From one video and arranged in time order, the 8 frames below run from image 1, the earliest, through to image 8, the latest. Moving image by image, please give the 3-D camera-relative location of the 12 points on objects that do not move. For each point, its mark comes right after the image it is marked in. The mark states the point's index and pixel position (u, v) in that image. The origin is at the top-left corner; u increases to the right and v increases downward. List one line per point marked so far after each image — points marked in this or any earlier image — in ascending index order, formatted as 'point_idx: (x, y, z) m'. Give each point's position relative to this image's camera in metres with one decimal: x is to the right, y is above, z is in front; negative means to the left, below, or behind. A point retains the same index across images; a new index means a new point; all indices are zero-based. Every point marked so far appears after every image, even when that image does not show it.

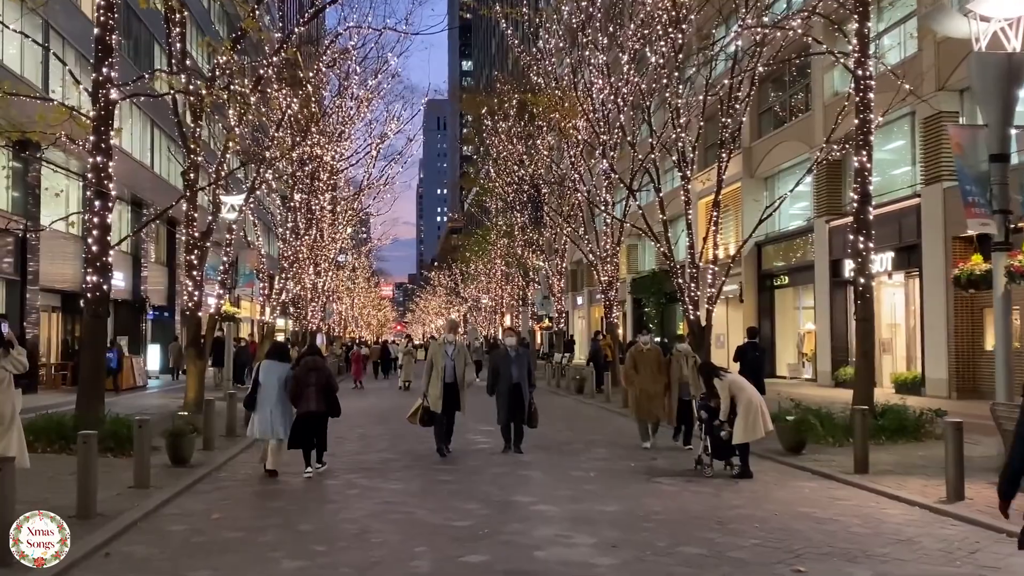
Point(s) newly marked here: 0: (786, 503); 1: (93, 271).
0: (+2.7, -2.1, +9.6) m
1: (-5.9, +0.2, +13.6) m
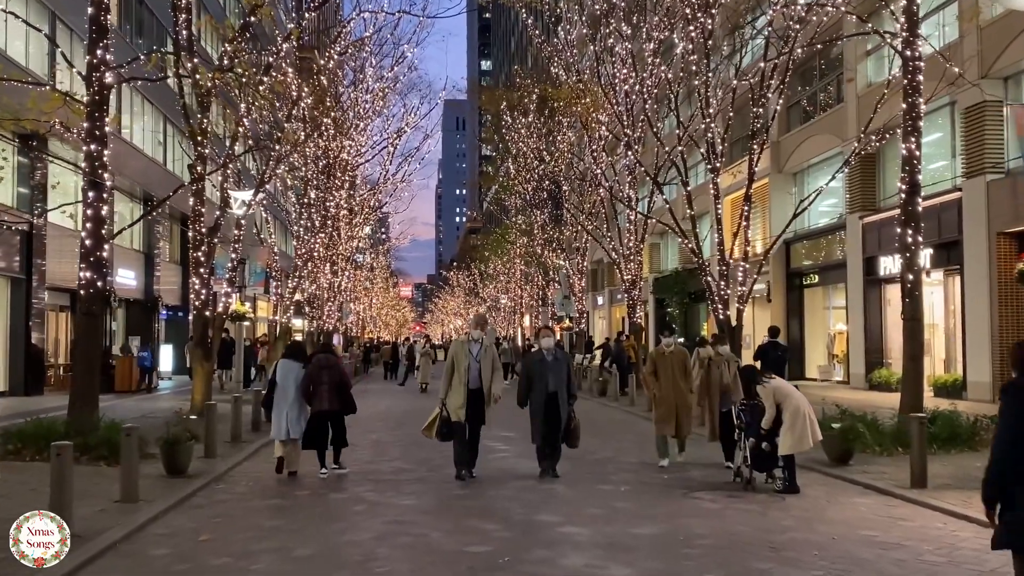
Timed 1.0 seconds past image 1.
0: (+2.9, -2.1, +8.5) m
1: (-5.6, +0.3, +12.7) m
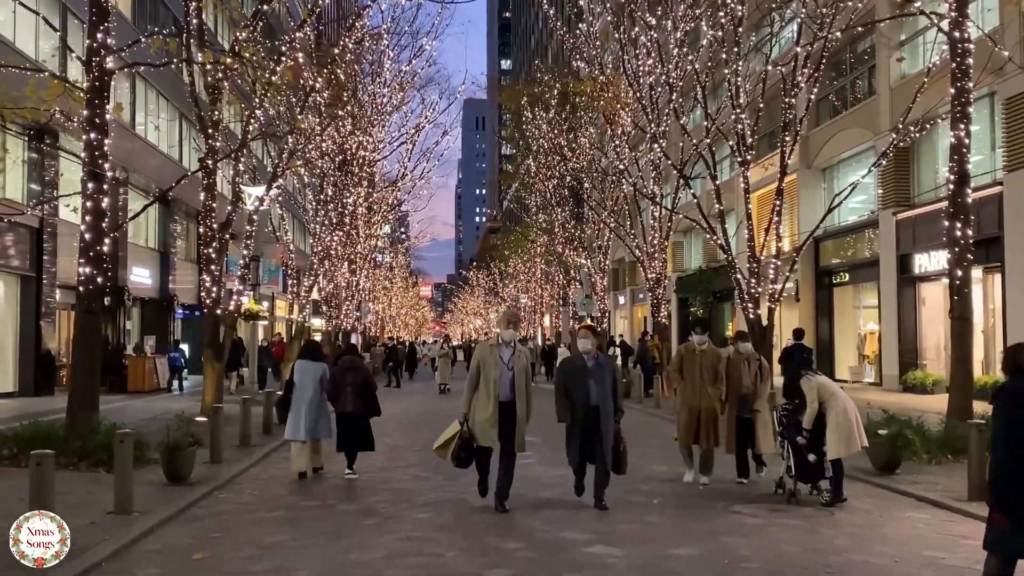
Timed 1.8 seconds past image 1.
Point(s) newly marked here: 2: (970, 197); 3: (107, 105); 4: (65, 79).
0: (+3.1, -2.1, +7.7) m
1: (-5.3, +0.3, +12.1) m
2: (+6.4, +1.3, +13.5) m
3: (-5.1, +2.3, +12.2) m
4: (-5.8, +2.7, +12.5) m
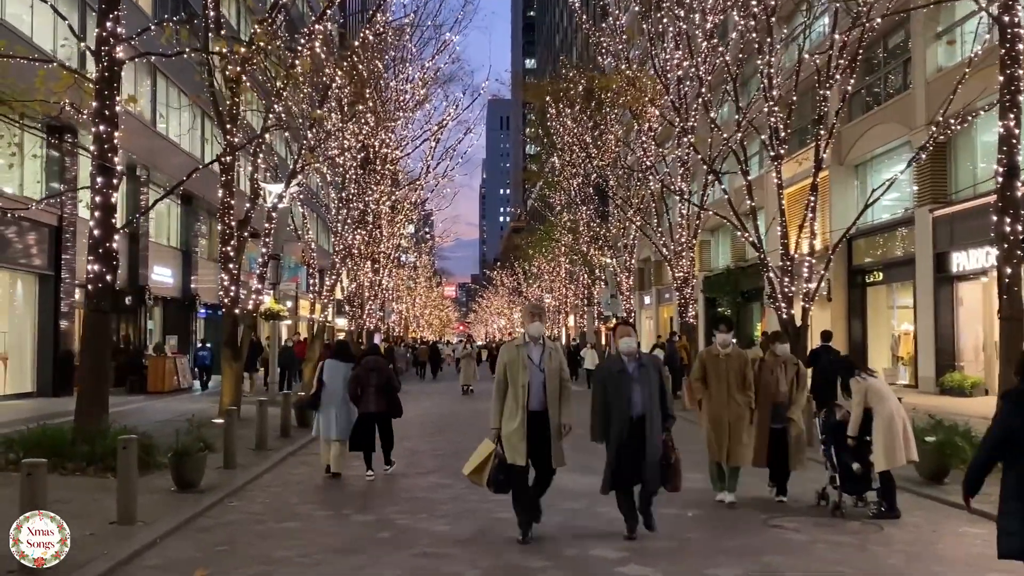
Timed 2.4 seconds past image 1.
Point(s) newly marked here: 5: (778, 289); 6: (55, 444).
0: (+3.3, -2.0, +7.1) m
1: (-5.1, +0.4, +11.6) m
2: (+6.7, +1.3, +12.8) m
3: (-4.8, +2.3, +11.8) m
4: (-5.5, +2.7, +12.0) m
5: (+5.5, 0.0, +19.8) m
6: (-5.3, -1.8, +11.1) m
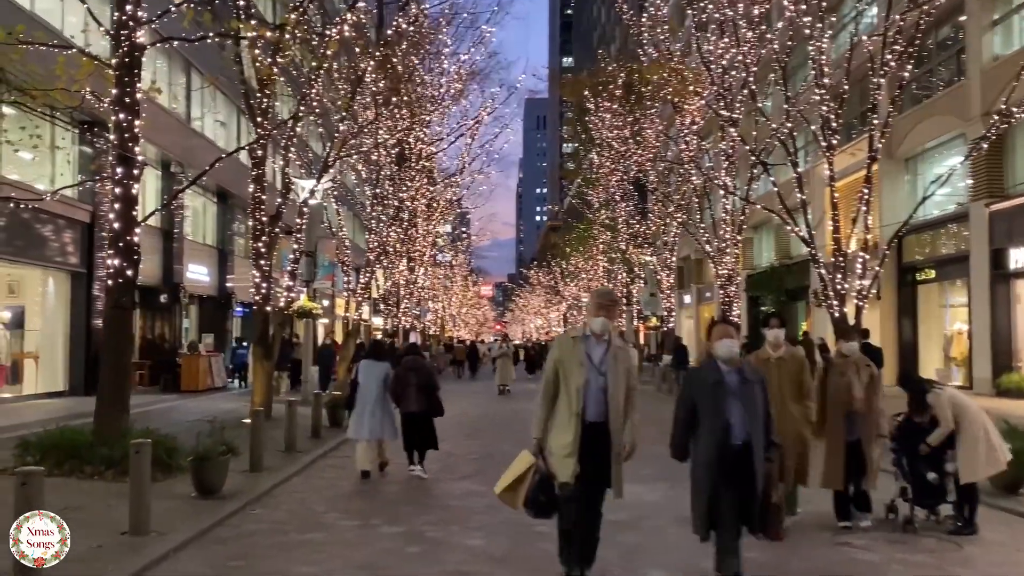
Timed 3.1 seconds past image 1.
0: (+3.6, -2.0, +6.3) m
1: (-4.6, +0.4, +11.2) m
2: (+7.2, +1.4, +11.8) m
3: (-4.4, +2.4, +11.3) m
4: (-5.0, +2.8, +11.6) m
5: (+6.2, 0.0, +18.9) m
6: (-4.8, -1.7, +10.7) m
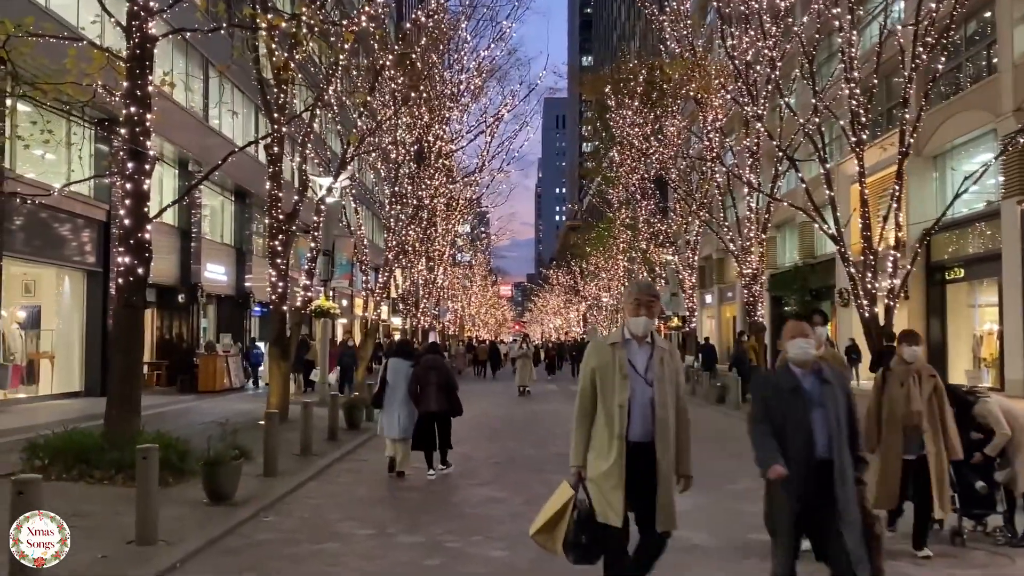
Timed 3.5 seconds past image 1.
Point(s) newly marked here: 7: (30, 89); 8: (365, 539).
0: (+3.7, -2.0, +5.8) m
1: (-4.3, +0.4, +10.8) m
2: (+7.5, +1.4, +11.3) m
3: (-4.1, +2.4, +11.0) m
4: (-4.7, +2.8, +11.3) m
5: (+6.6, +0.1, +18.4) m
6: (-4.6, -1.7, +10.3) m
7: (-6.1, +2.5, +12.1) m
8: (-1.1, -2.0, +7.7) m
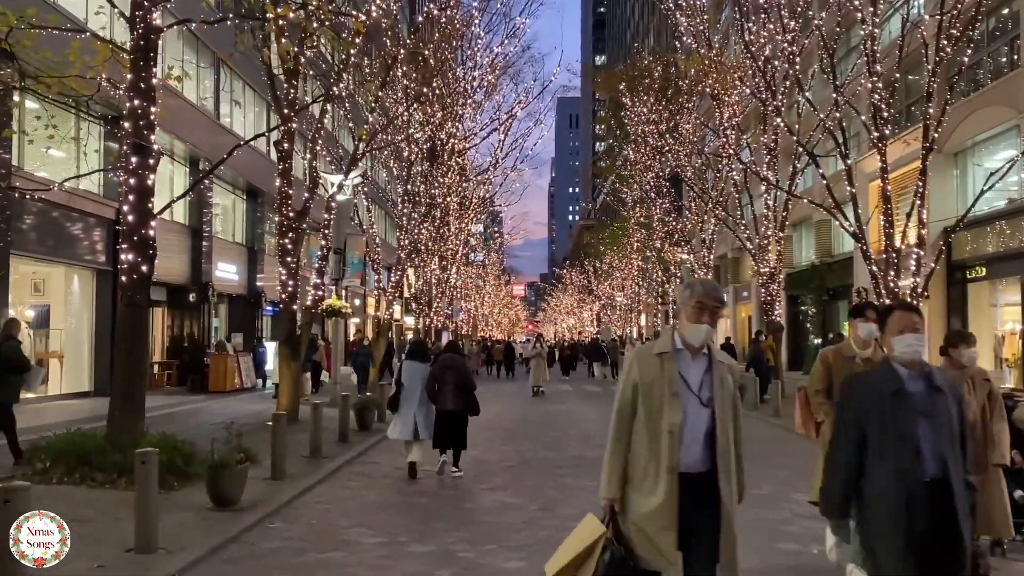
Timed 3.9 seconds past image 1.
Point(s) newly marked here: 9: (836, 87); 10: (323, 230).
0: (+3.8, -1.9, +5.4) m
1: (-4.2, +0.4, +10.5) m
2: (+7.6, +1.4, +10.8) m
3: (-4.0, +2.4, +10.7) m
4: (-4.6, +2.8, +11.0) m
5: (+6.9, +0.1, +17.9) m
6: (-4.5, -1.7, +10.1) m
7: (-5.9, +2.5, +11.9) m
8: (-1.0, -2.0, +7.4) m
9: (+6.7, +4.1, +19.9) m
10: (-3.9, +1.2, +19.9) m
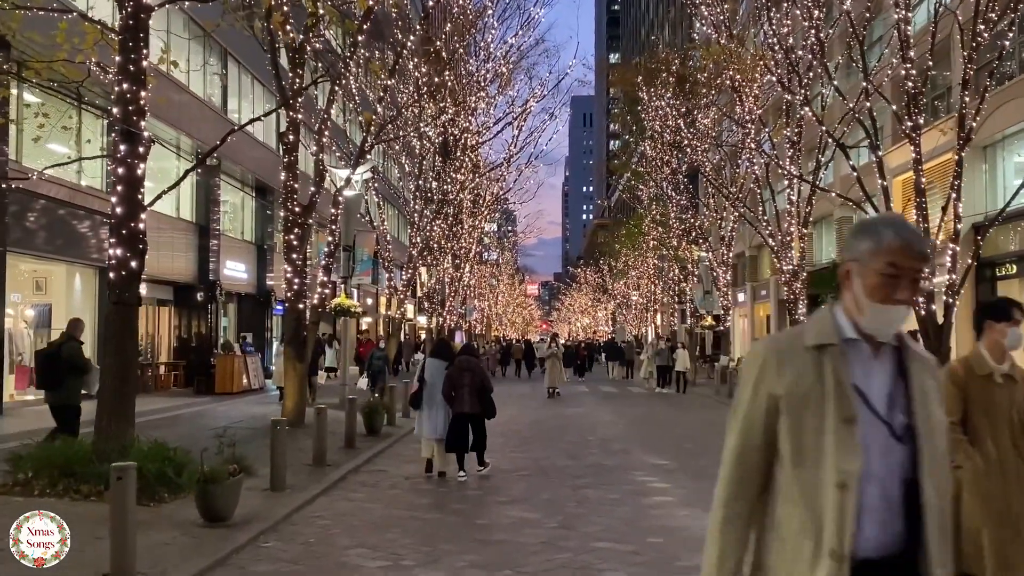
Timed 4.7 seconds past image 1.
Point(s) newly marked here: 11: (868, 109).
0: (+3.9, -1.9, +4.6) m
1: (-4.0, +0.5, +9.8) m
2: (+7.8, +1.4, +10.0) m
3: (-3.8, +2.5, +10.0) m
4: (-4.4, +2.8, +10.3) m
5: (+7.1, +0.1, +17.1) m
6: (-4.3, -1.7, +9.4) m
7: (-5.7, +2.5, +11.2) m
8: (-0.9, -2.0, +6.7) m
9: (+7.0, +4.2, +19.0) m
10: (-3.6, +1.2, +19.2) m
11: (+7.3, +3.6, +19.8) m
